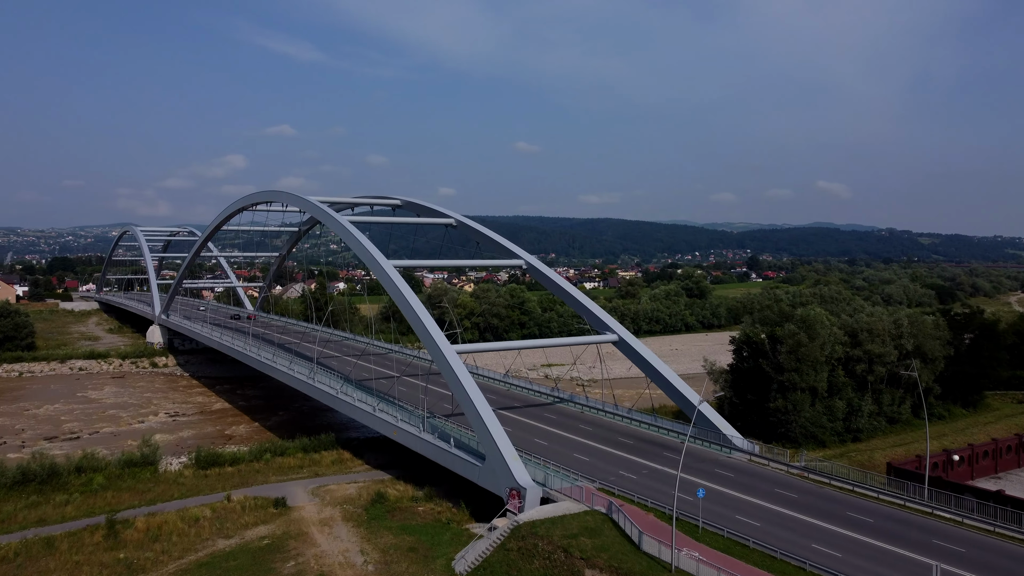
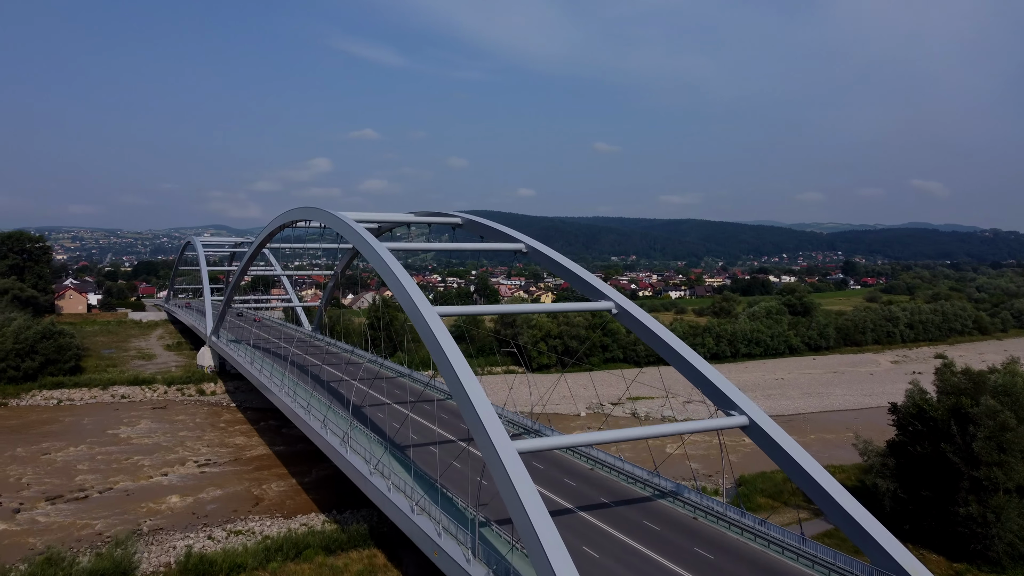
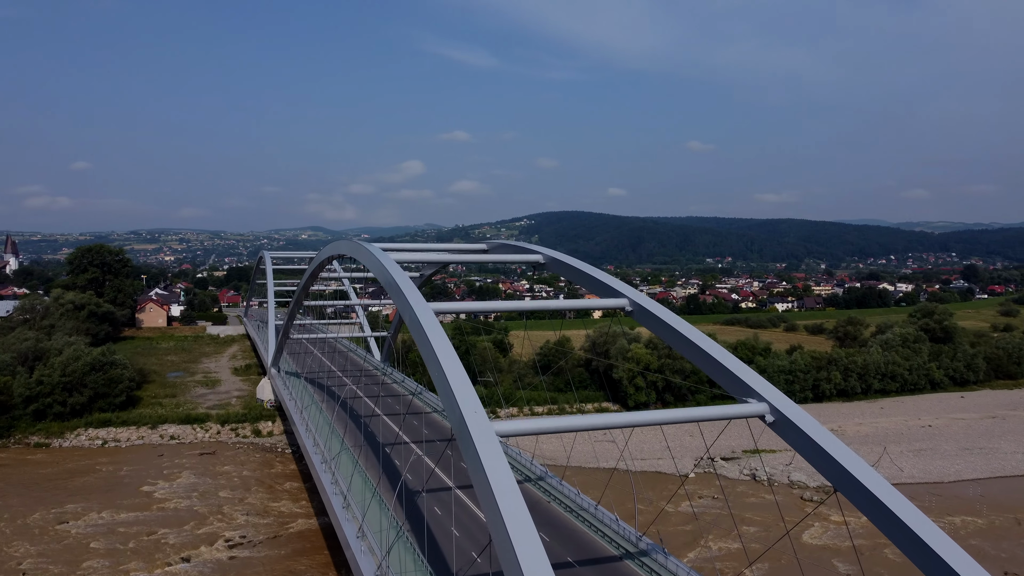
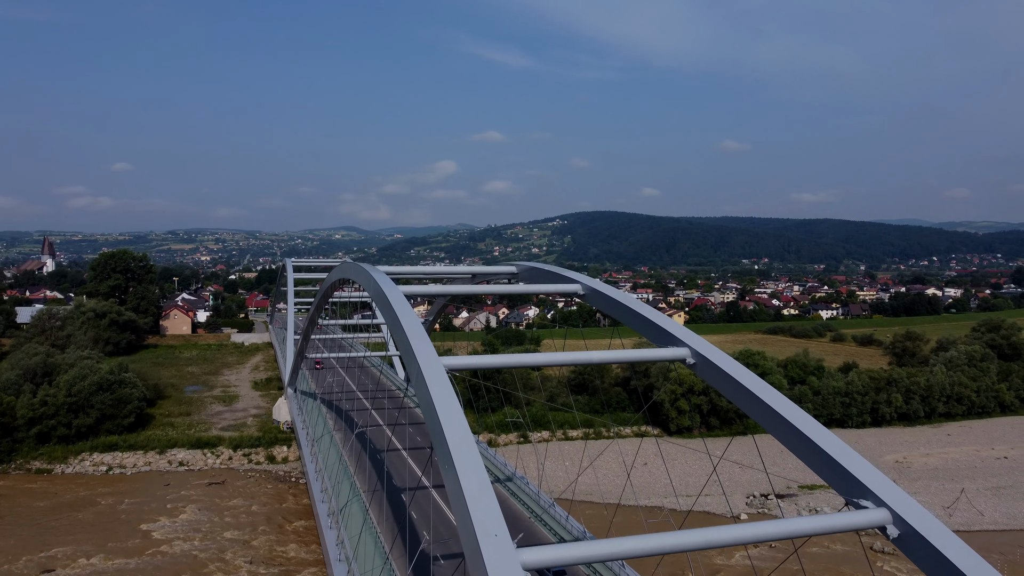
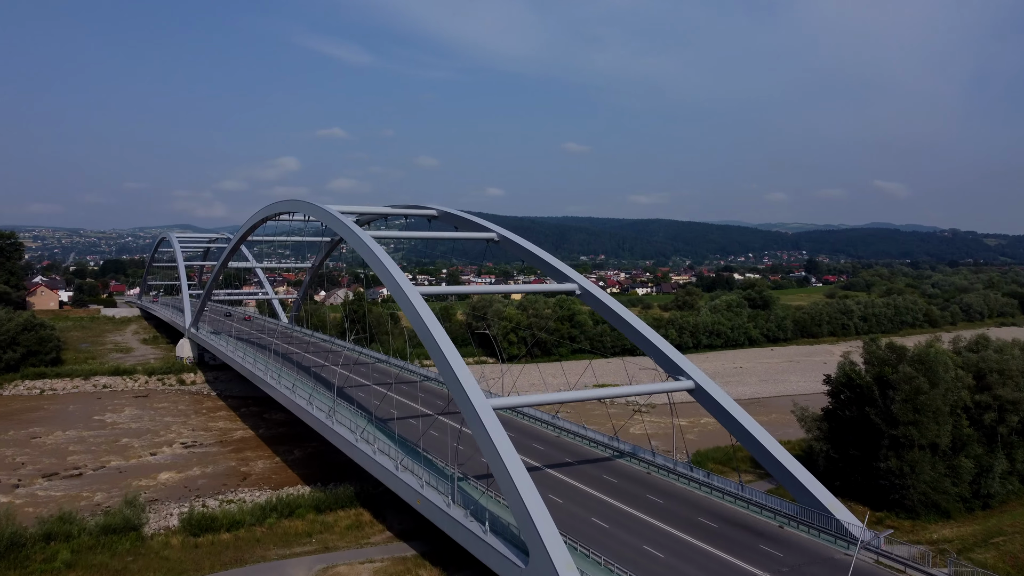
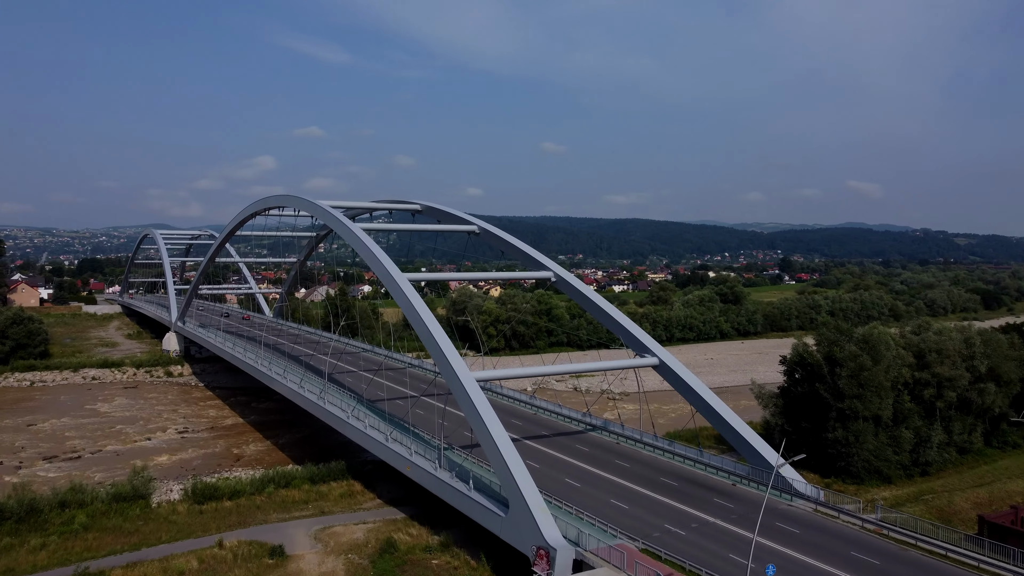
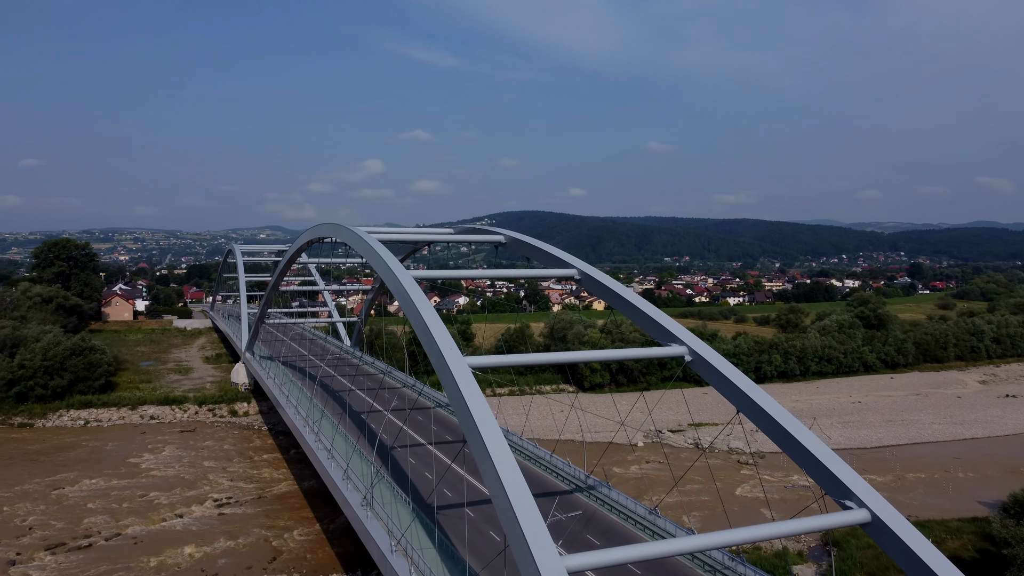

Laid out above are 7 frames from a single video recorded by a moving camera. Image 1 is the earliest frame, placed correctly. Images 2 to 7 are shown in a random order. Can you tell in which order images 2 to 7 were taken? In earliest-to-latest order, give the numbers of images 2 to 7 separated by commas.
6, 5, 2, 7, 3, 4
